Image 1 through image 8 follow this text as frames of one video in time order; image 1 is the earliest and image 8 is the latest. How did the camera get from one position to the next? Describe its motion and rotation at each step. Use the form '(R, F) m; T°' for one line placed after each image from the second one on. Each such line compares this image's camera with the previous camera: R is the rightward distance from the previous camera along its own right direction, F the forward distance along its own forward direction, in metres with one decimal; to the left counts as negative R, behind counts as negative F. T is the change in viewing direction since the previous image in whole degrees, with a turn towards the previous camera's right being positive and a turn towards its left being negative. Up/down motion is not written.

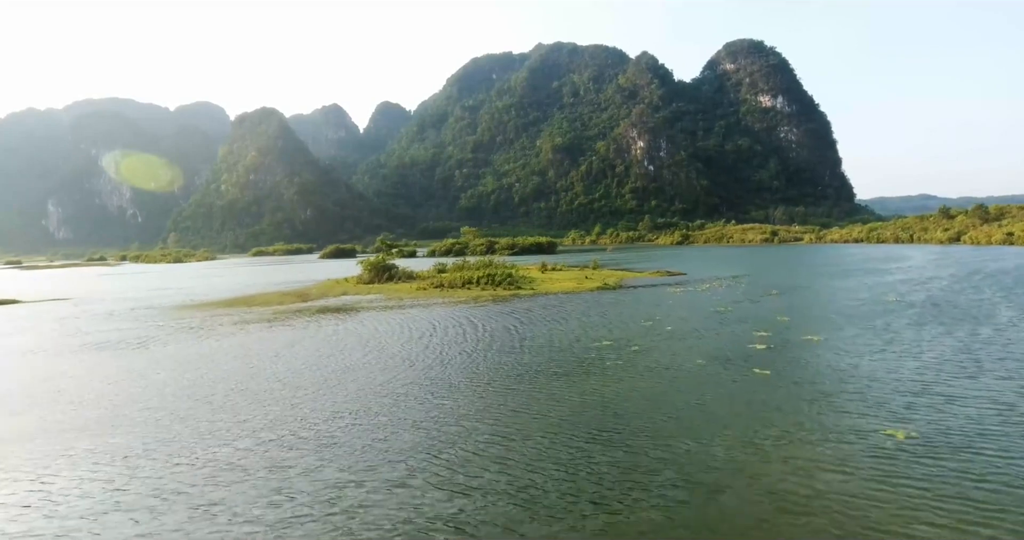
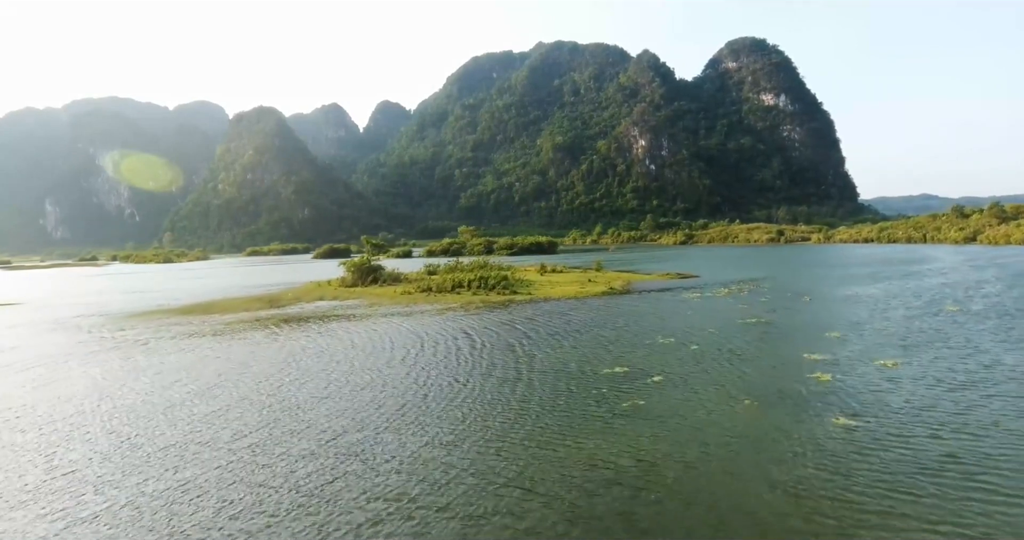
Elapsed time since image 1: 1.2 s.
(+0.3, +4.3) m; 0°
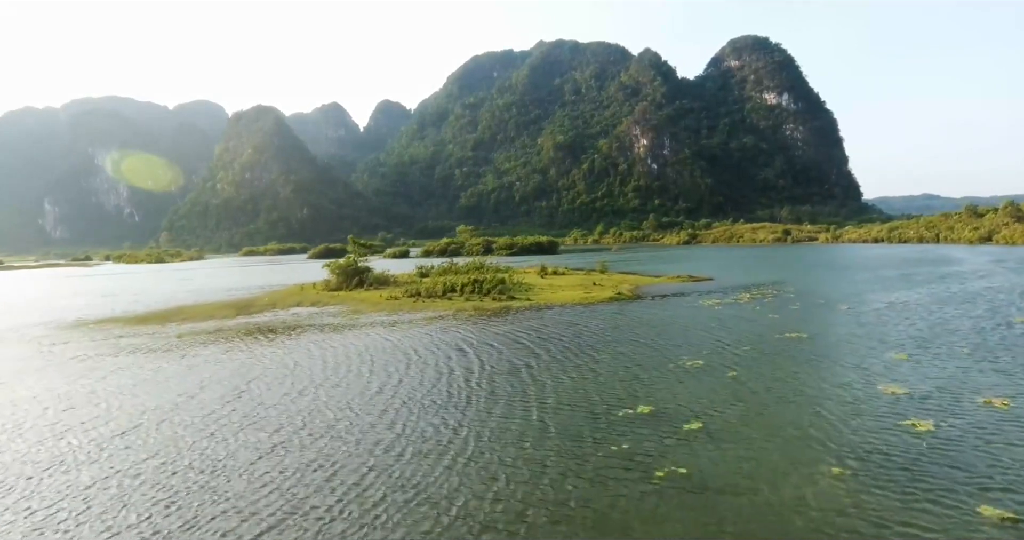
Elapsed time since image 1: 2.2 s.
(+0.2, +3.6) m; 0°
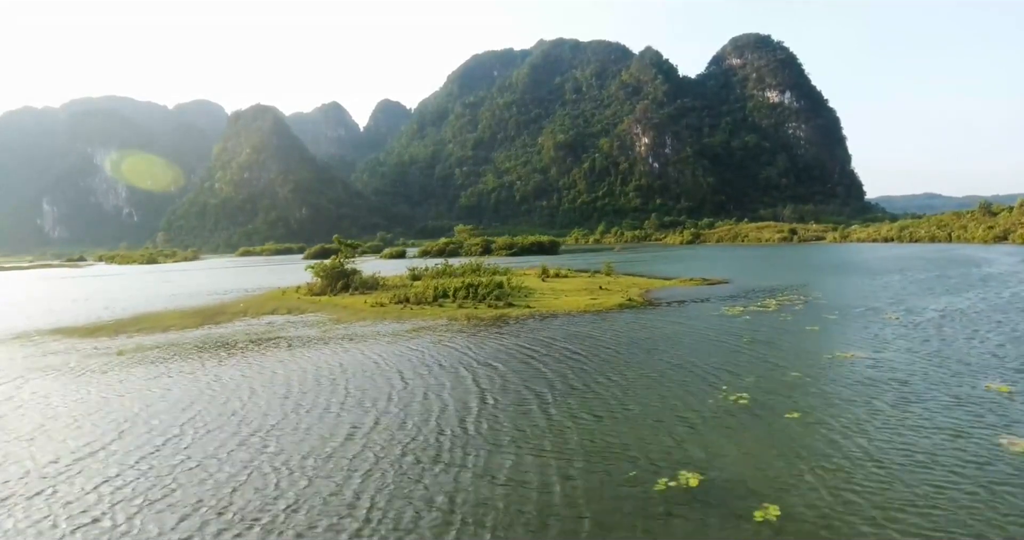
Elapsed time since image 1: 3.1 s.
(+0.1, +3.4) m; 0°
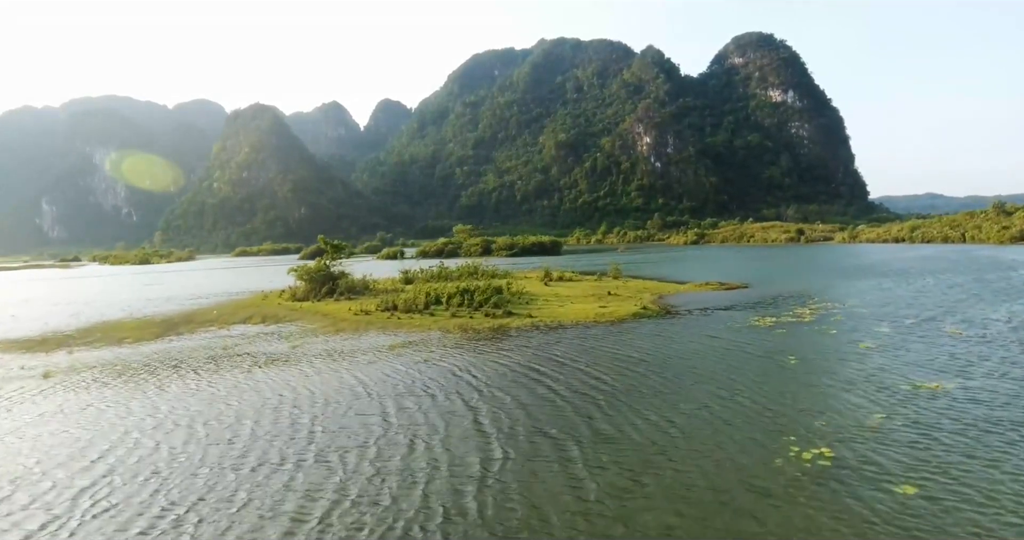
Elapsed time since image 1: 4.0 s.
(0.0, +3.2) m; 0°
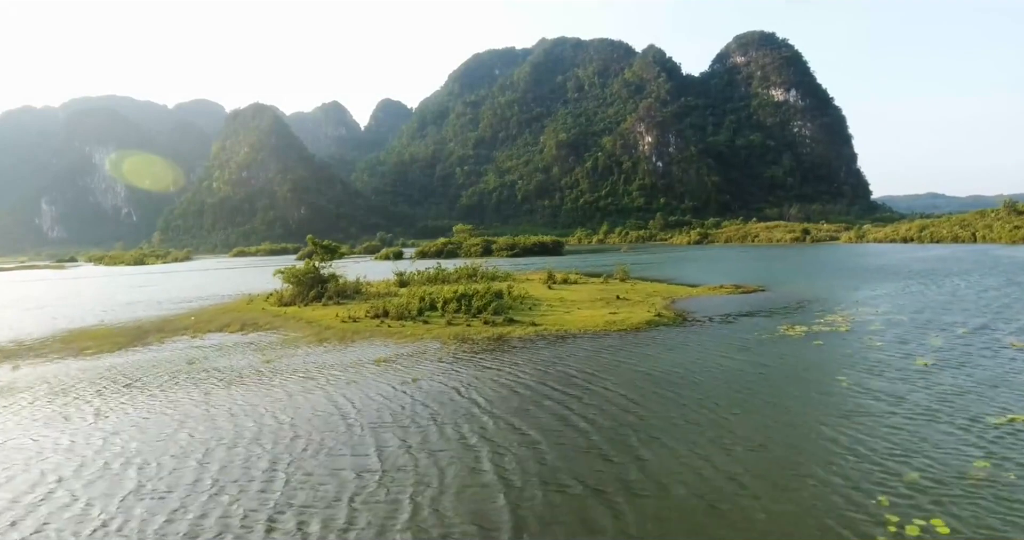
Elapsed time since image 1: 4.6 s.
(0.0, +2.4) m; 0°
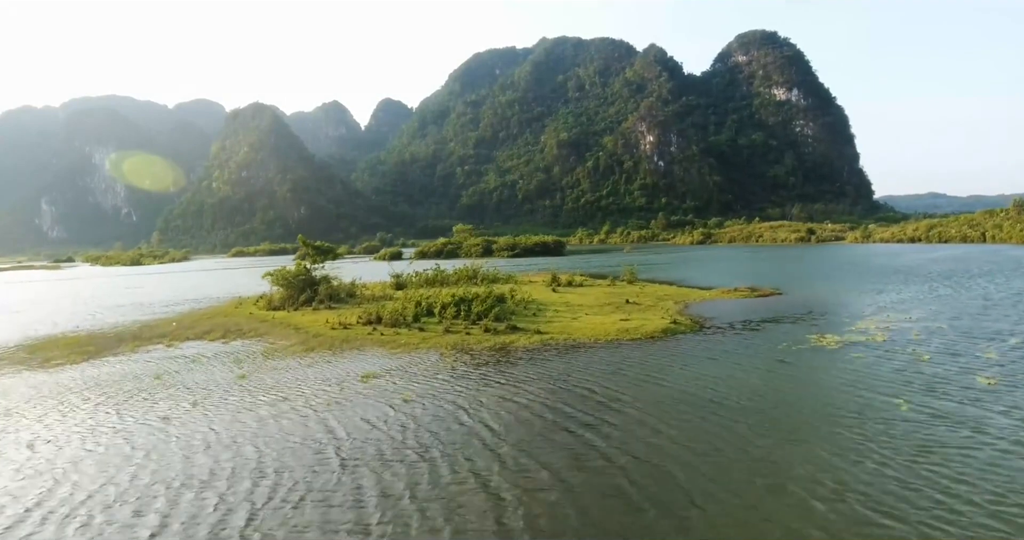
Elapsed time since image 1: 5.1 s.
(-0.1, +1.9) m; 0°
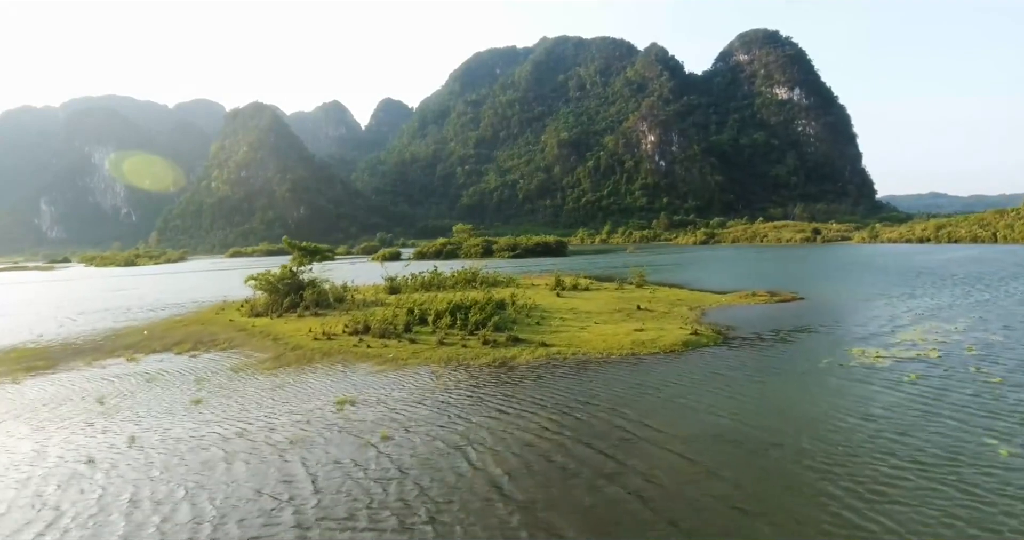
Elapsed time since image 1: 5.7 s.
(0.0, +2.3) m; 0°
